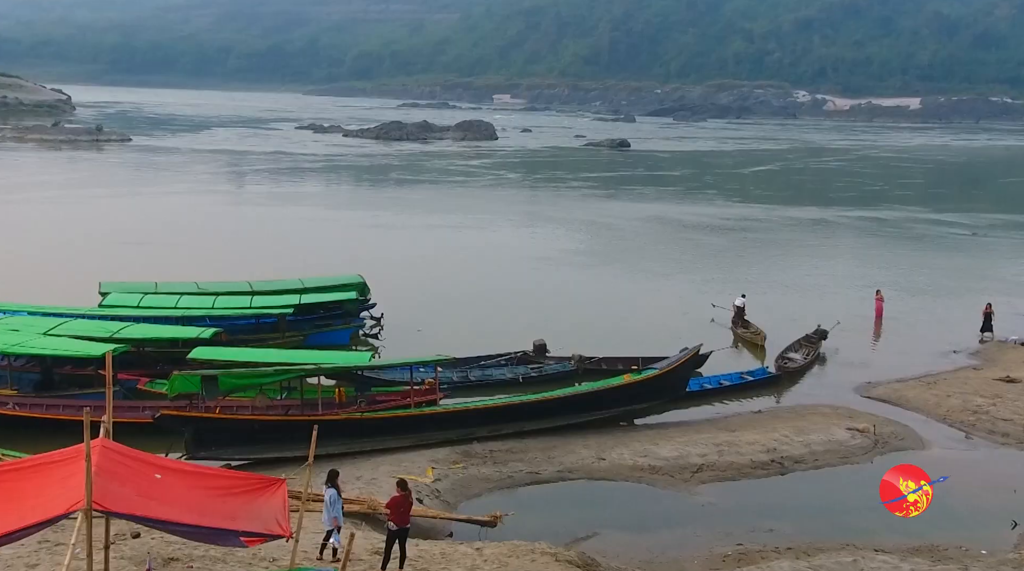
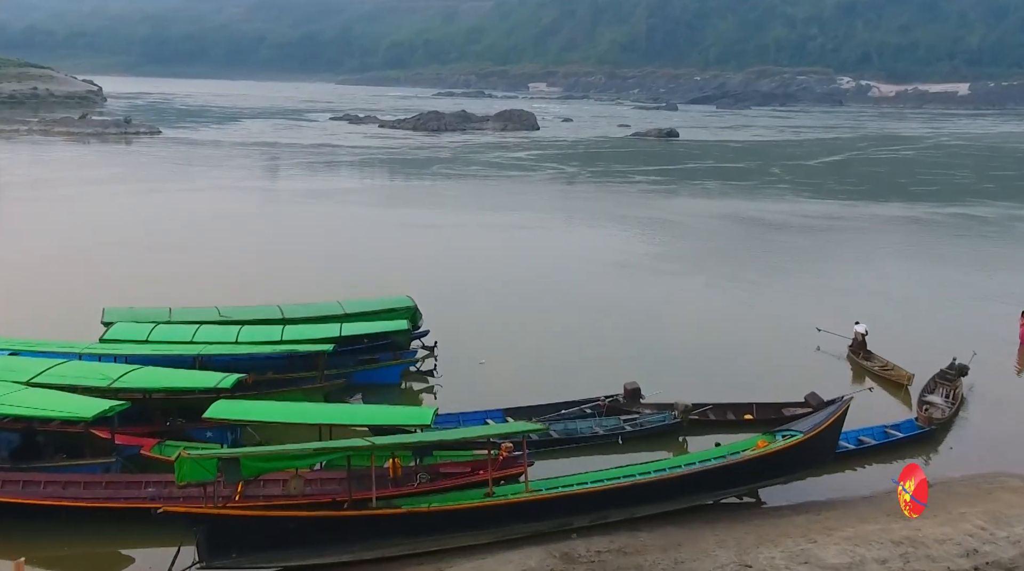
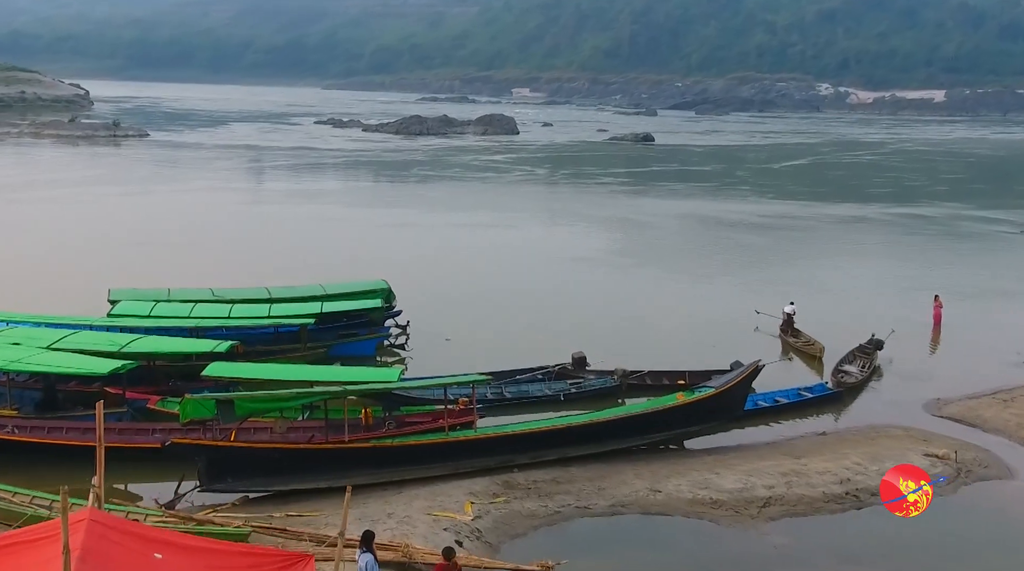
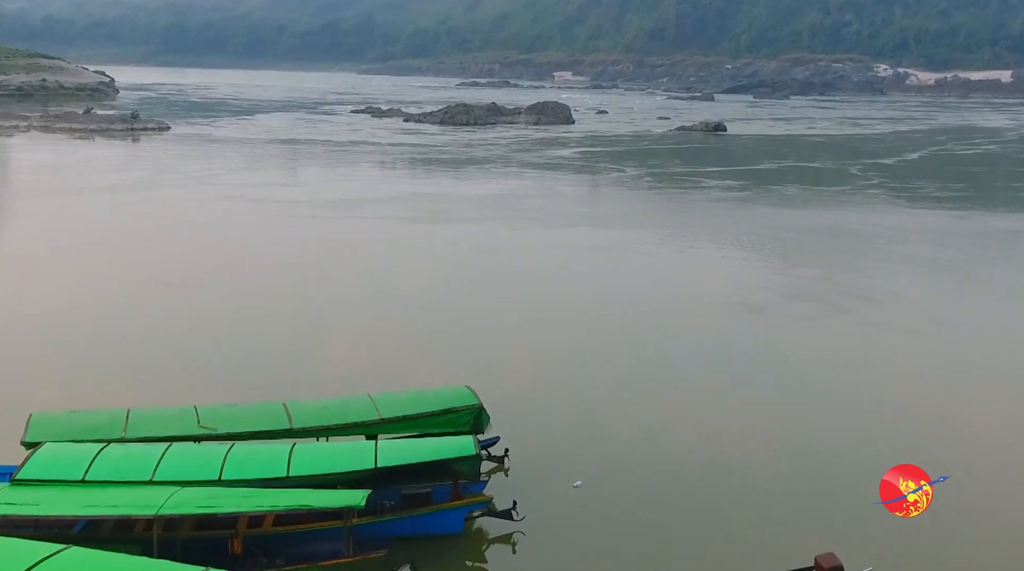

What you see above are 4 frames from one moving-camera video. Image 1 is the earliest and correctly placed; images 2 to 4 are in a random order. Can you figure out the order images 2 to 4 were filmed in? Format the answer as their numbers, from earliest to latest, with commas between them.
3, 2, 4
